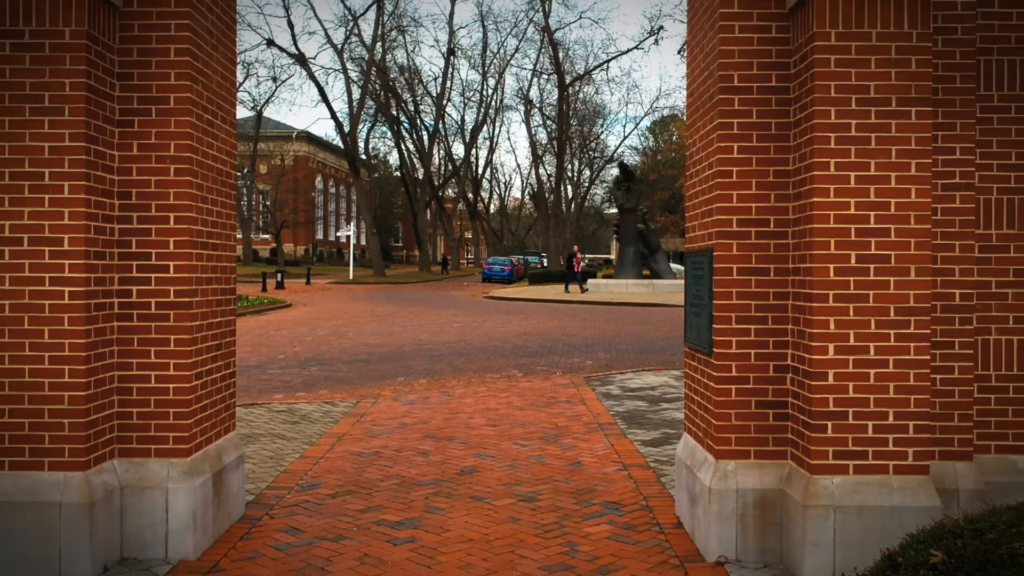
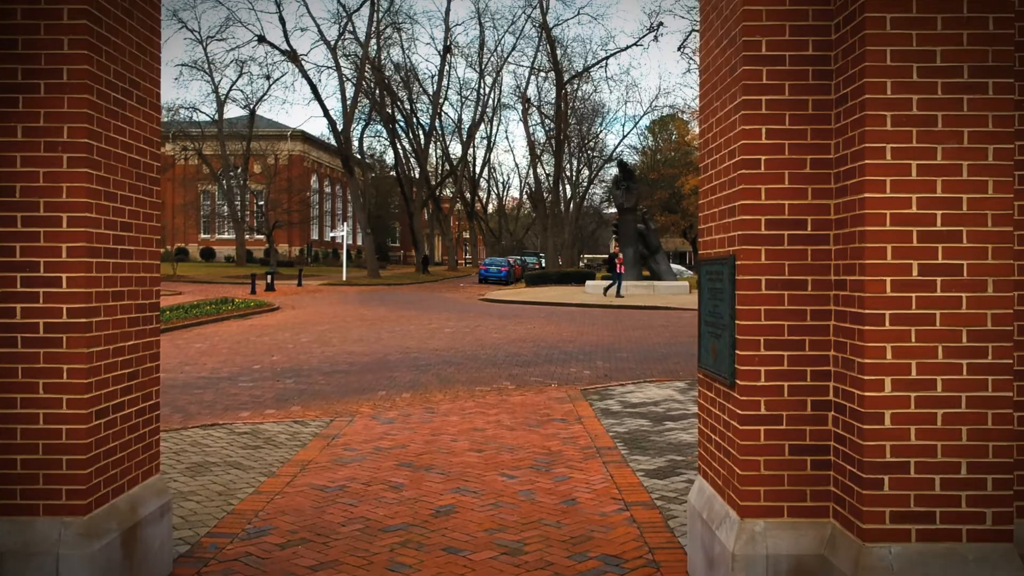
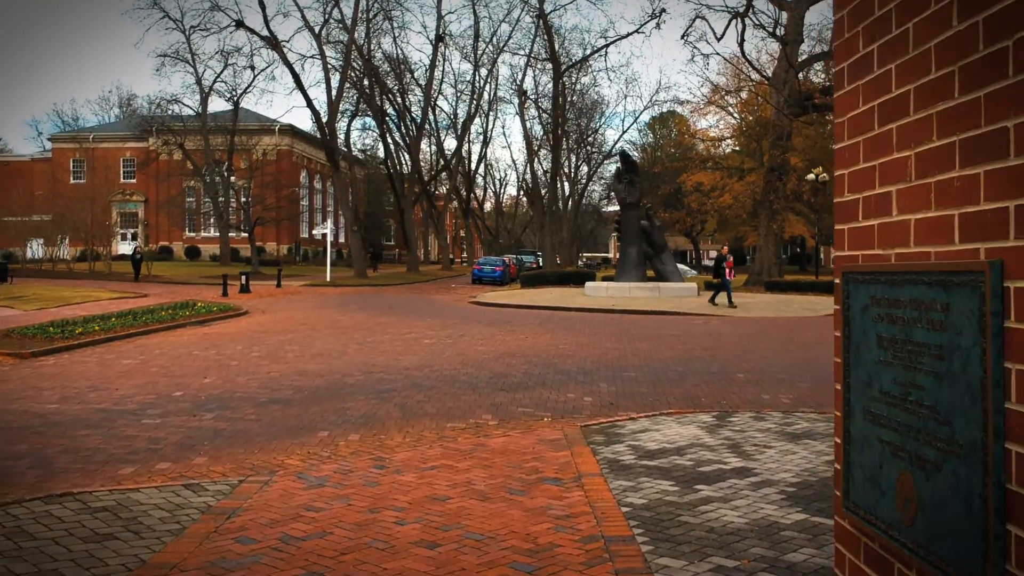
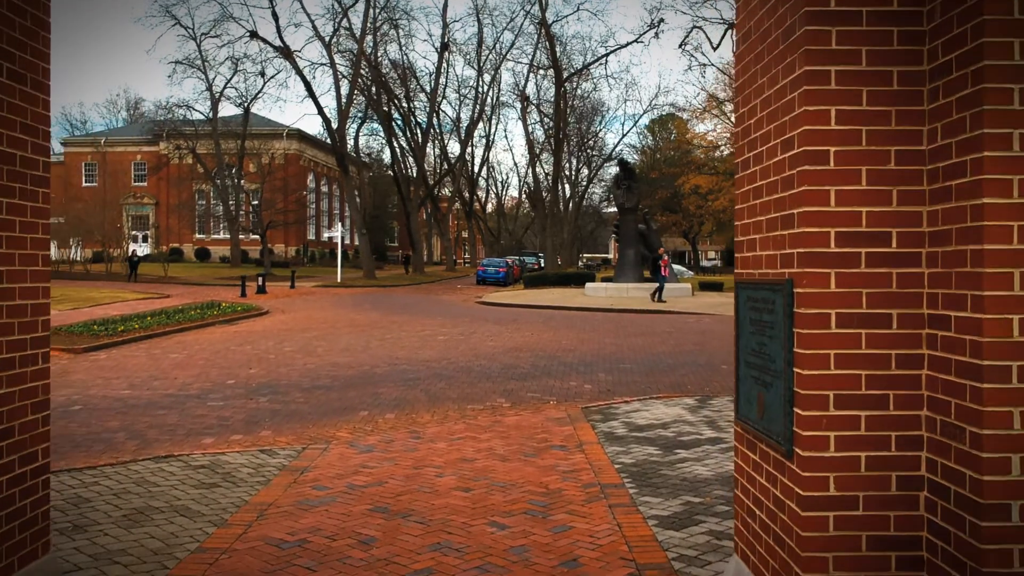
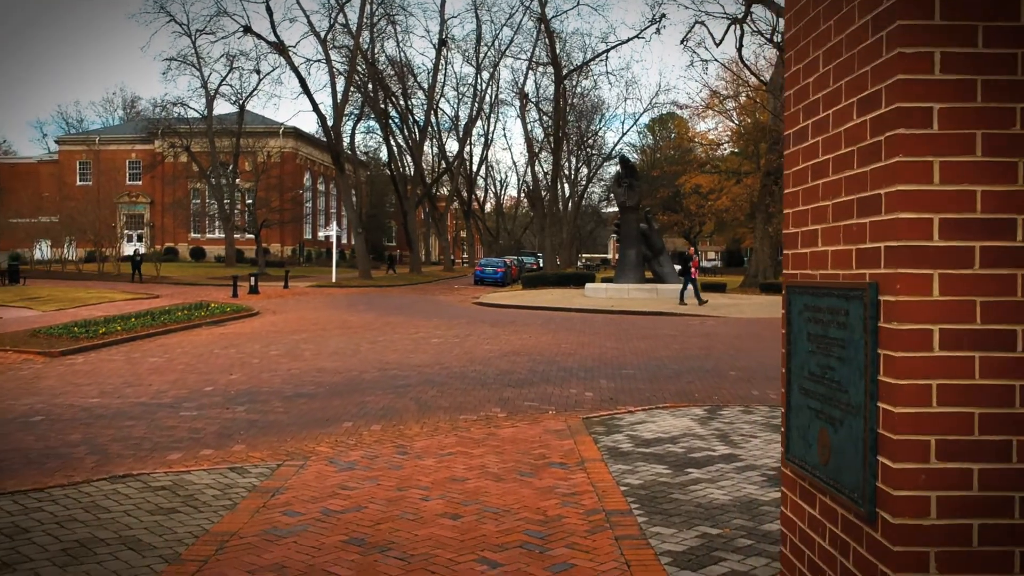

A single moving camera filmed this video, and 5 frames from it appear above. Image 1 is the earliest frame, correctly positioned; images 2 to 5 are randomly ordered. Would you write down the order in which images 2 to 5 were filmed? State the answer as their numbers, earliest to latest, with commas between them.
2, 4, 5, 3
